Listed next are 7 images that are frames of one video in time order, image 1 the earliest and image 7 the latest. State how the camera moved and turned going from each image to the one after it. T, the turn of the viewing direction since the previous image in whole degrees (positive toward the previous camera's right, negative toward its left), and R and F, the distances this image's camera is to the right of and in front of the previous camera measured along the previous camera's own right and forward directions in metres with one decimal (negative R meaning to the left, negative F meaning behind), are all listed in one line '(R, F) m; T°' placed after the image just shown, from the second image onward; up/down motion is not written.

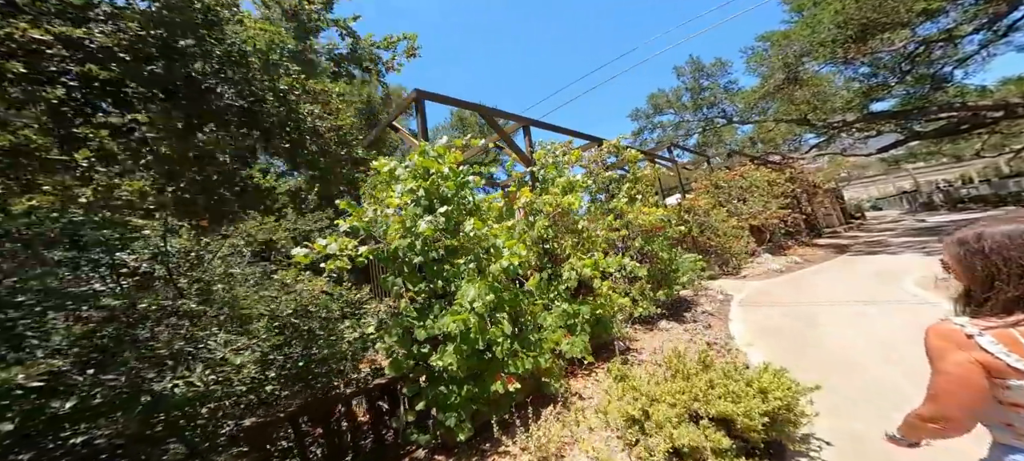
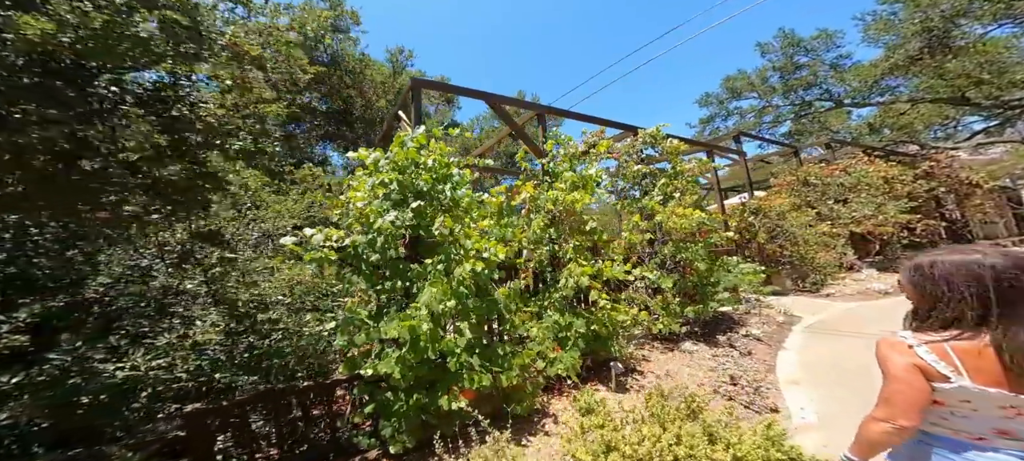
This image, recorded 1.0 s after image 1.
(+0.8, +0.4) m; -11°
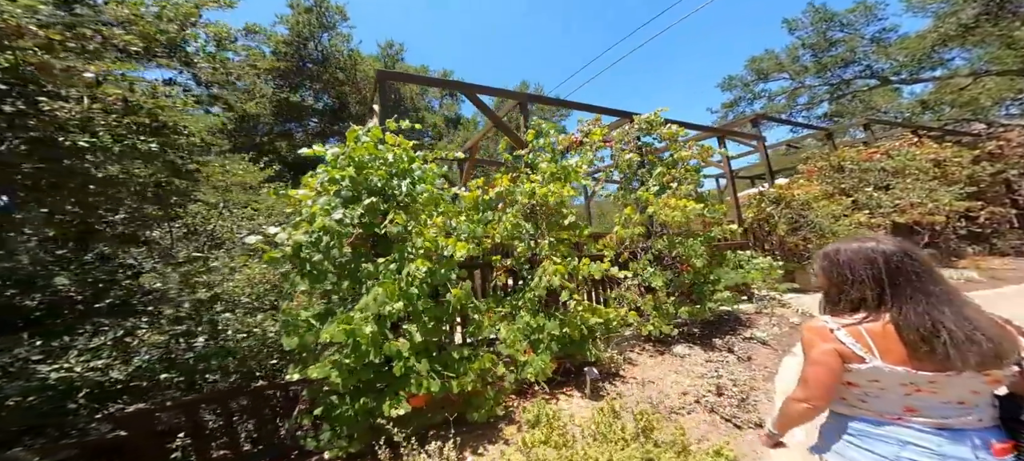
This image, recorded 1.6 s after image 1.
(+0.6, +0.2) m; -5°
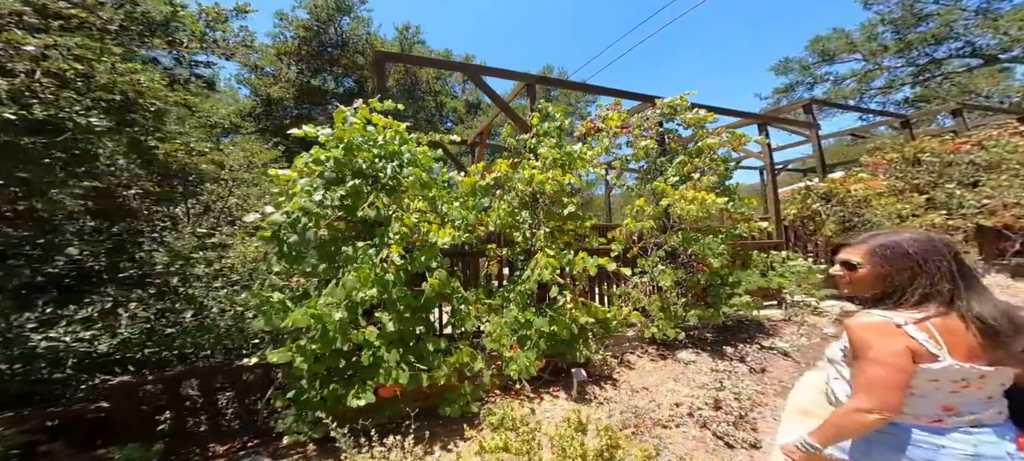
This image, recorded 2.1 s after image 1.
(+0.5, +0.2) m; -6°
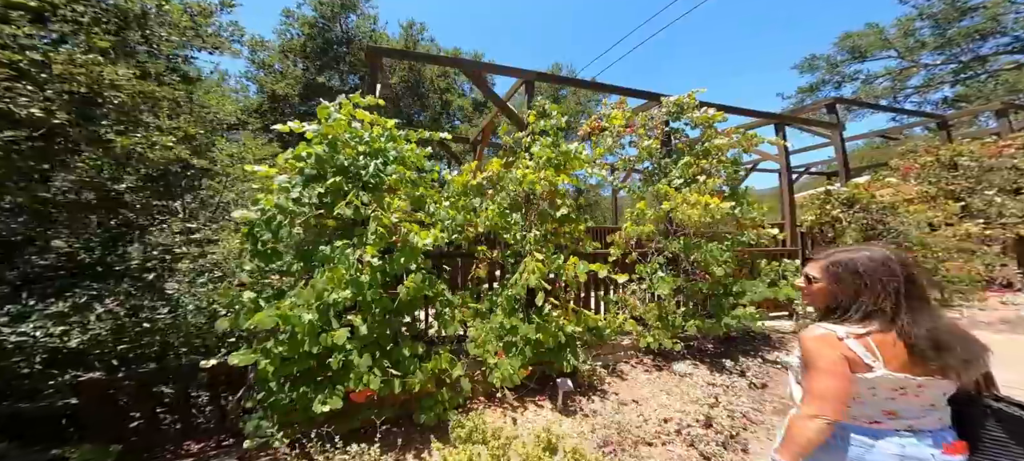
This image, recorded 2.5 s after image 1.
(+0.3, +0.1) m; -3°
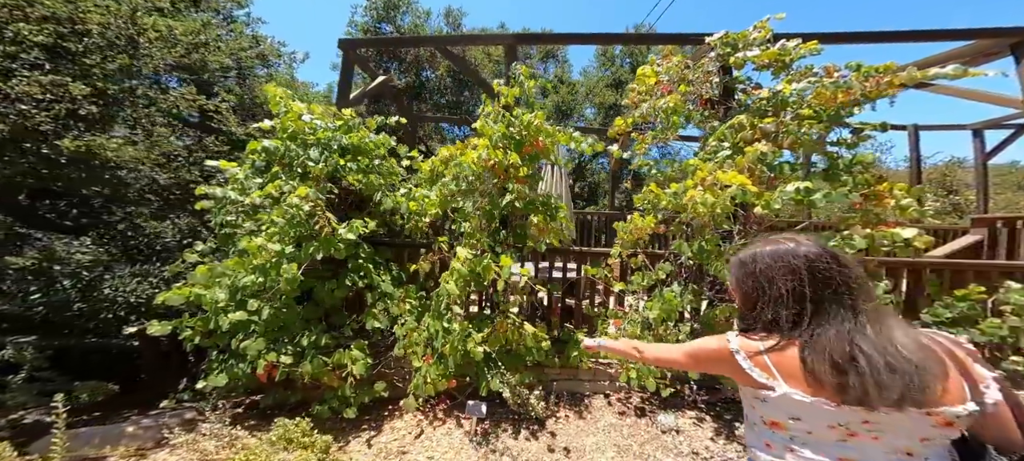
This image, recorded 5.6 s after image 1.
(+1.7, +0.9) m; -27°
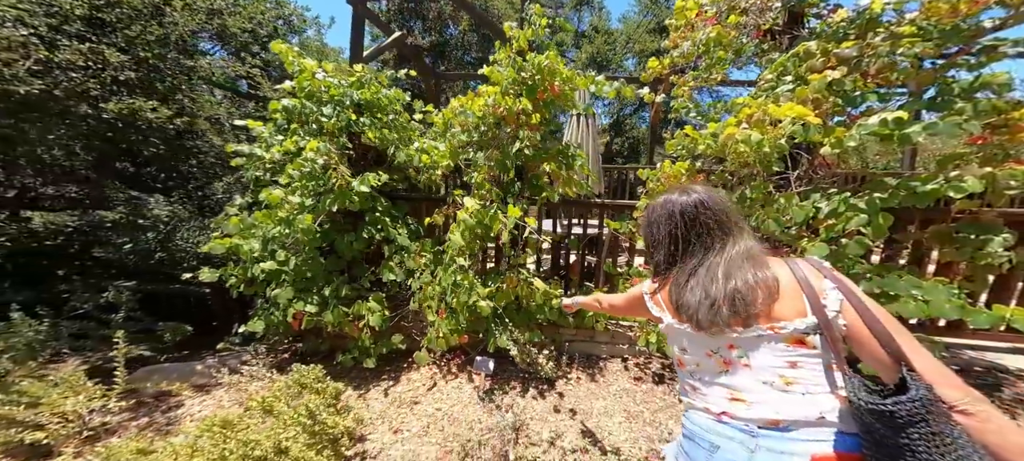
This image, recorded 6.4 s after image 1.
(+0.4, +0.2) m; -9°
